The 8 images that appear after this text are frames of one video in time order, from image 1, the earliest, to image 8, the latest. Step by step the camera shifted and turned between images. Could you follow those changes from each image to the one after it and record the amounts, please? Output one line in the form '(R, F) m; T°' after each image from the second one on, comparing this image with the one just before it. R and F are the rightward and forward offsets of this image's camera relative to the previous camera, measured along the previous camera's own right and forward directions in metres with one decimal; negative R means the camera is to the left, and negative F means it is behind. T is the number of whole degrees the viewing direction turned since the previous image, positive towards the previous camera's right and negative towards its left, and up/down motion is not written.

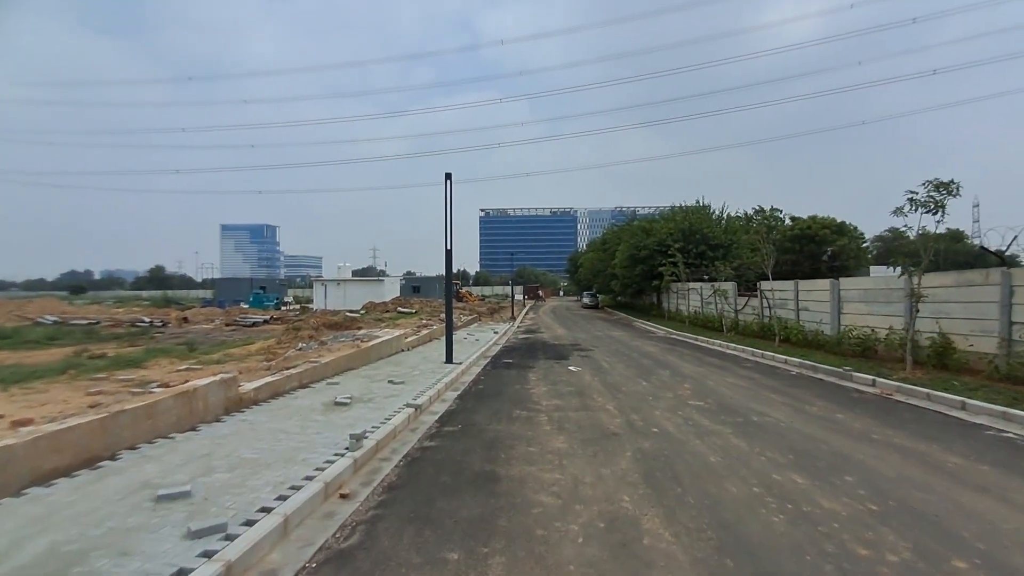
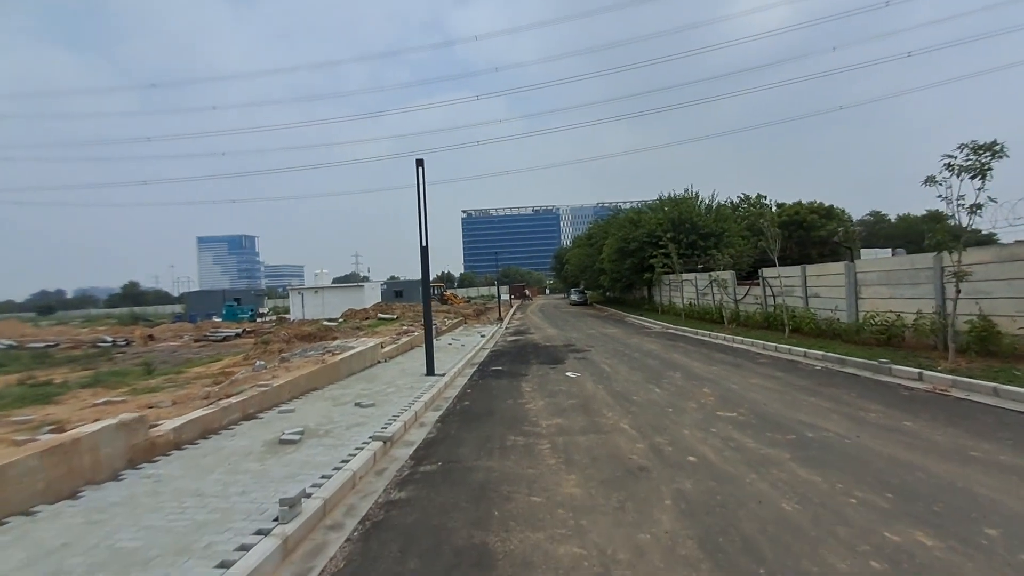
(0.0, +1.9) m; +2°
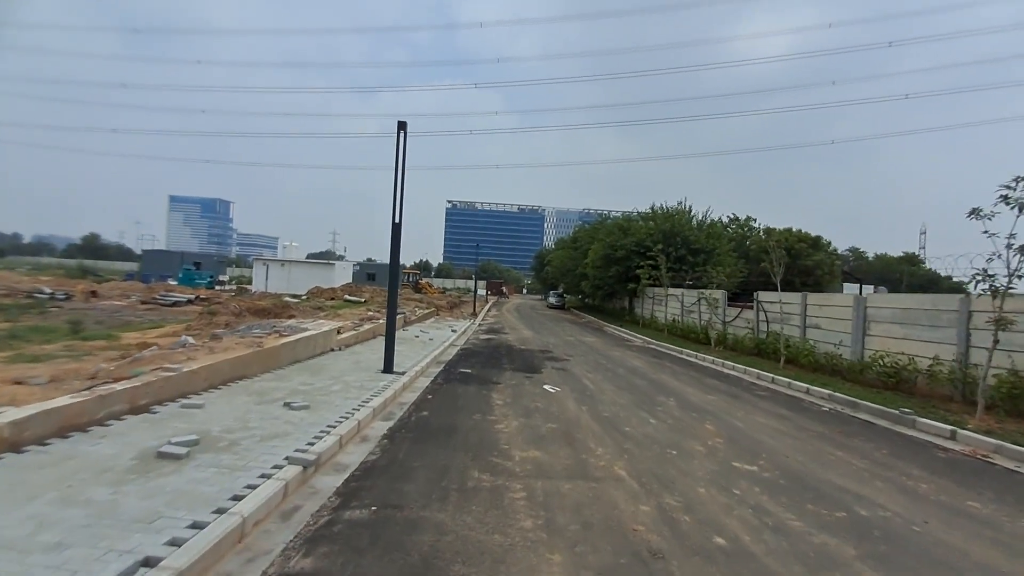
(-0.1, +1.8) m; +3°
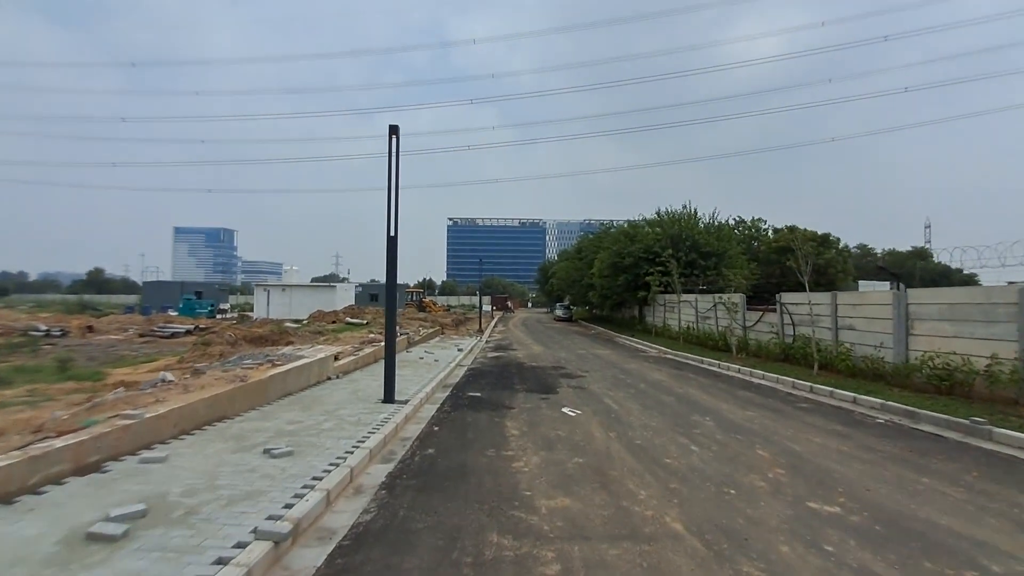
(-0.1, +1.1) m; 0°
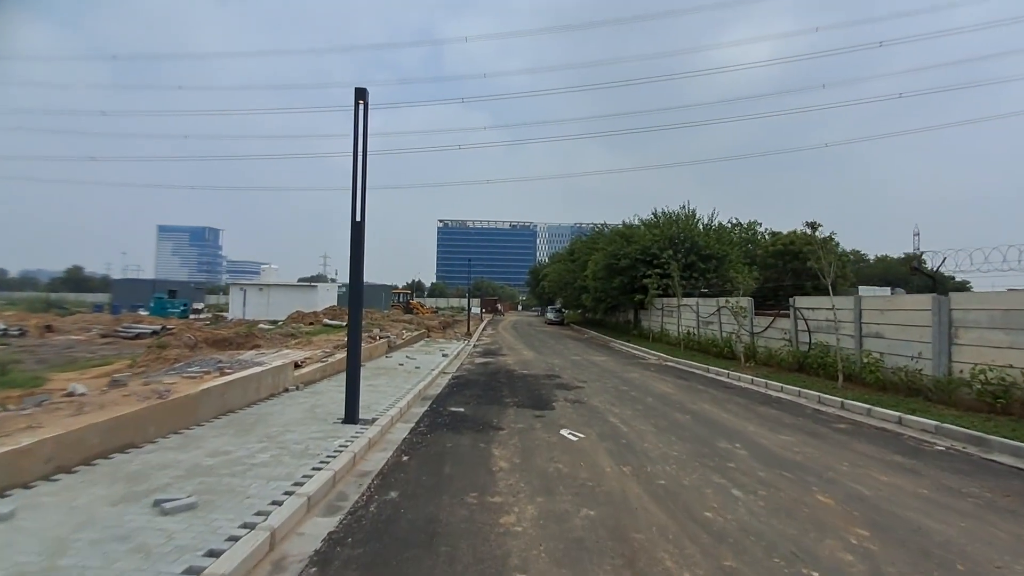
(0.0, +1.8) m; +1°
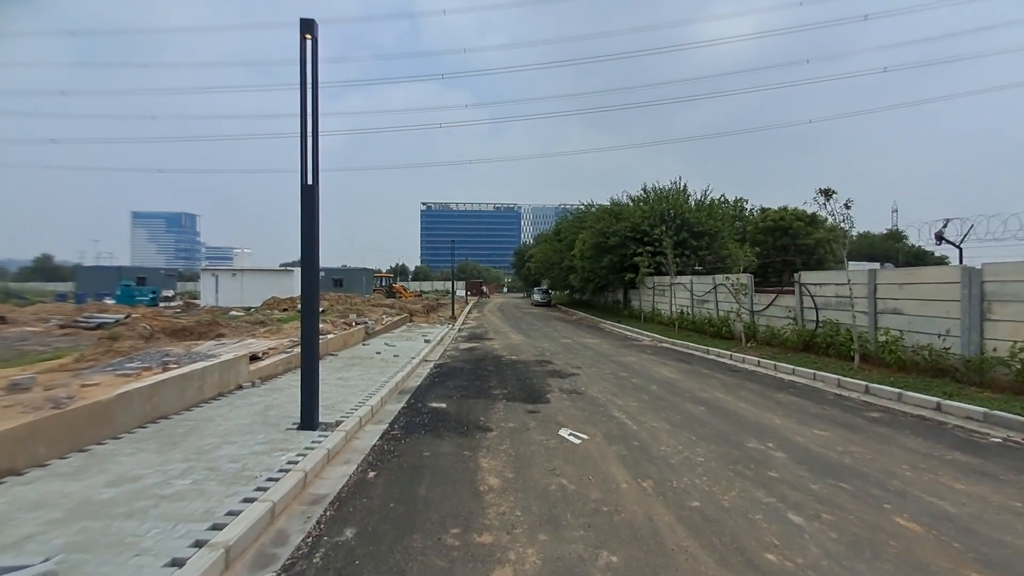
(0.0, +1.5) m; +2°
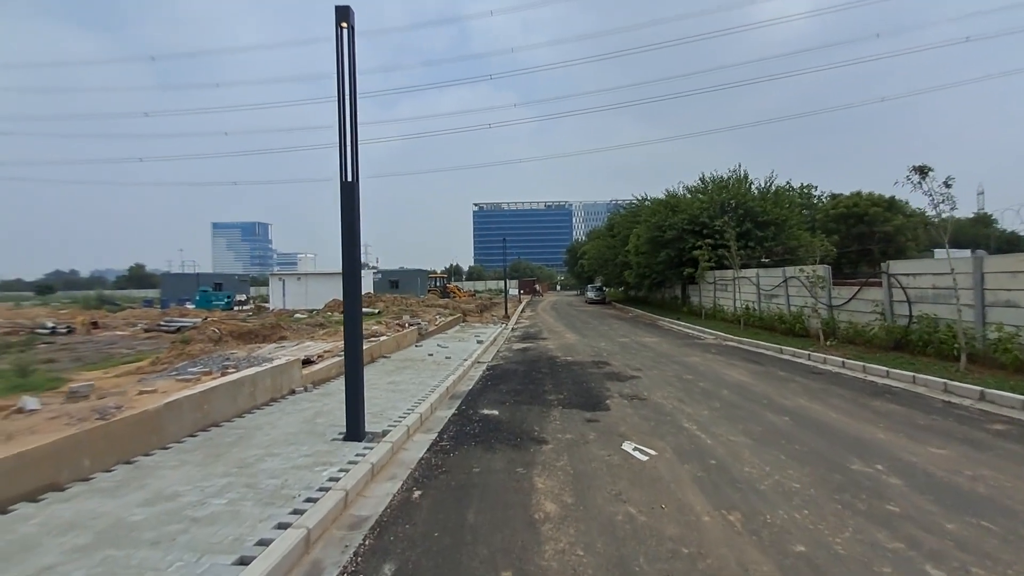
(0.0, +0.6) m; -6°
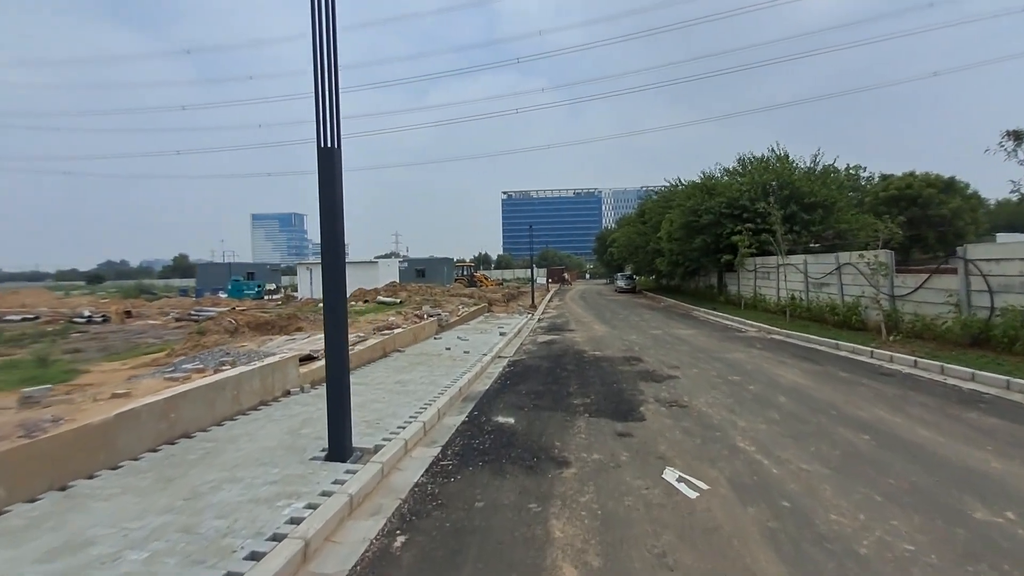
(+0.2, +1.3) m; -3°
